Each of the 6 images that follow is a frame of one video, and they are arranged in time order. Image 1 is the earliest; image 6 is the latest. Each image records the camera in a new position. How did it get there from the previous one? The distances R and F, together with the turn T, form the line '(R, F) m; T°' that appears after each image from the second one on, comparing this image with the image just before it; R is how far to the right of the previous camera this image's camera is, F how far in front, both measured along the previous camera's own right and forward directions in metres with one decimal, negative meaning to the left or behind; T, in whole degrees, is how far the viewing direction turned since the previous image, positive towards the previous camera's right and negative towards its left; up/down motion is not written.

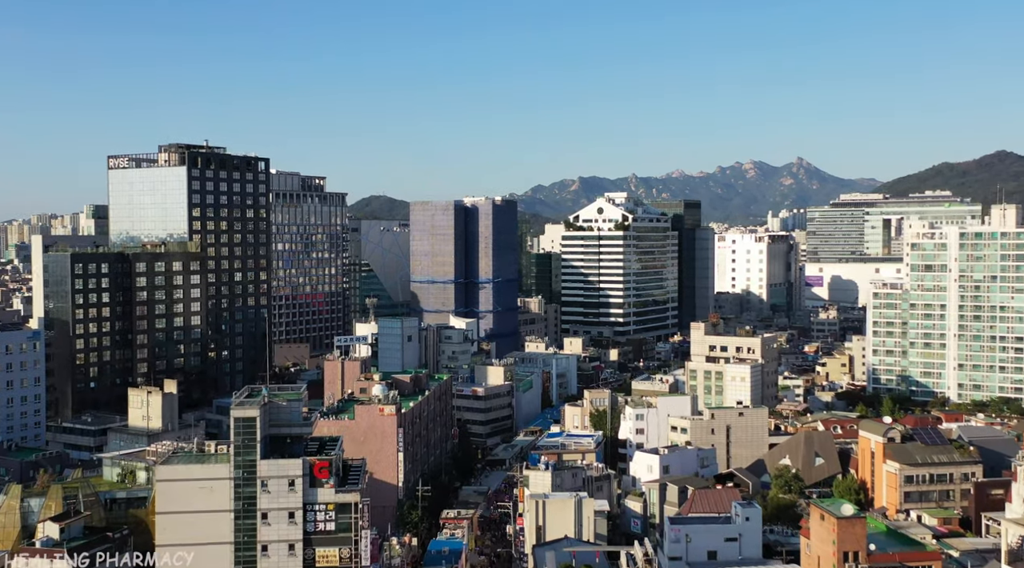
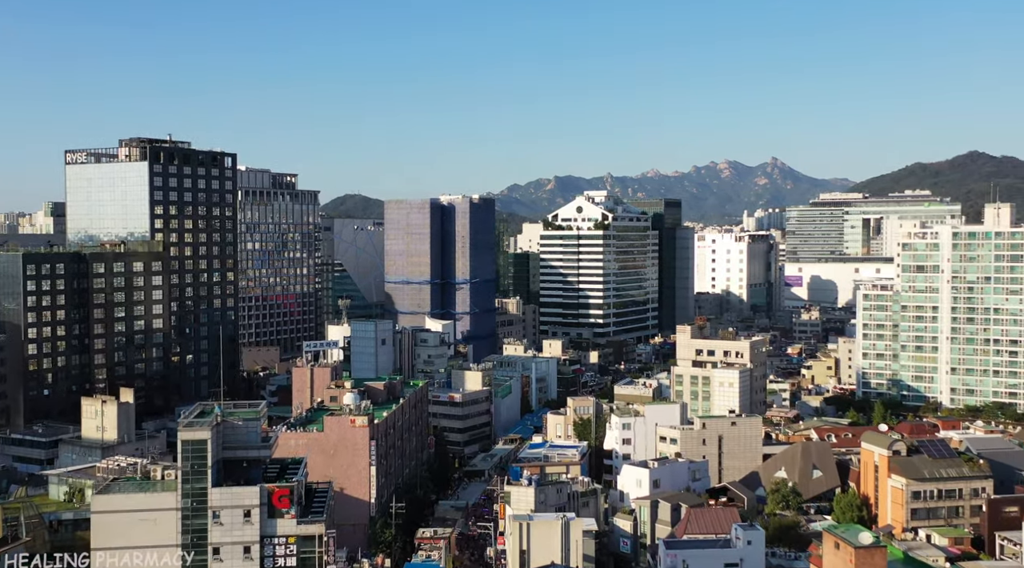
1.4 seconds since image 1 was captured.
(-0.2, +2.8) m; +1°
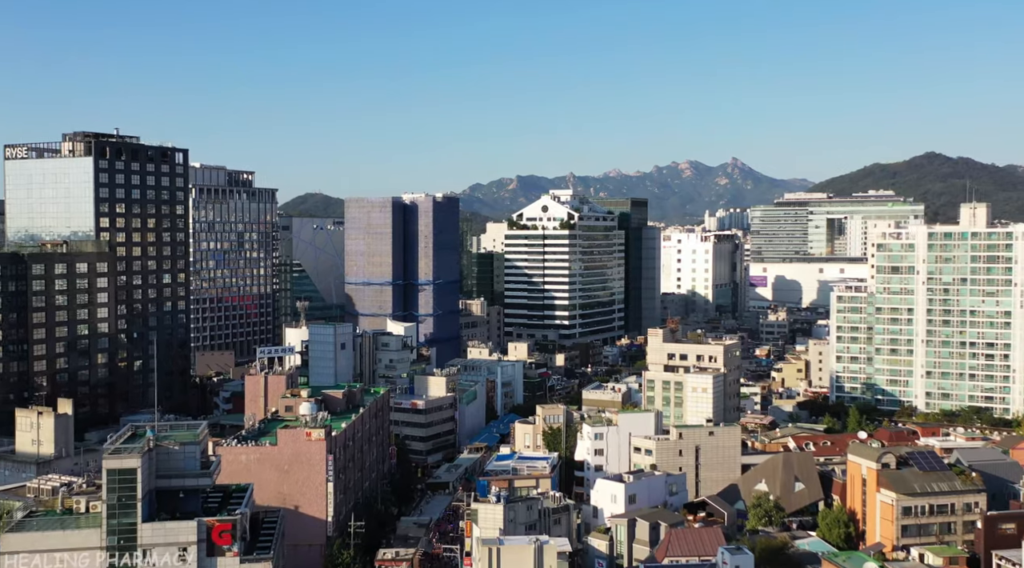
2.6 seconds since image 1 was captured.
(-0.2, +2.5) m; +2°
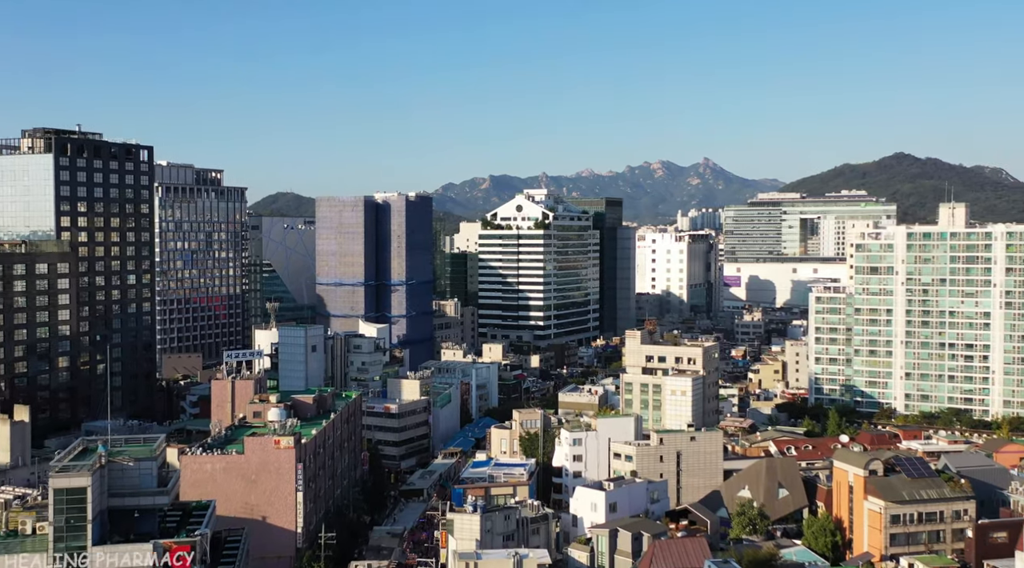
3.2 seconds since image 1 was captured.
(-0.1, +1.3) m; +2°
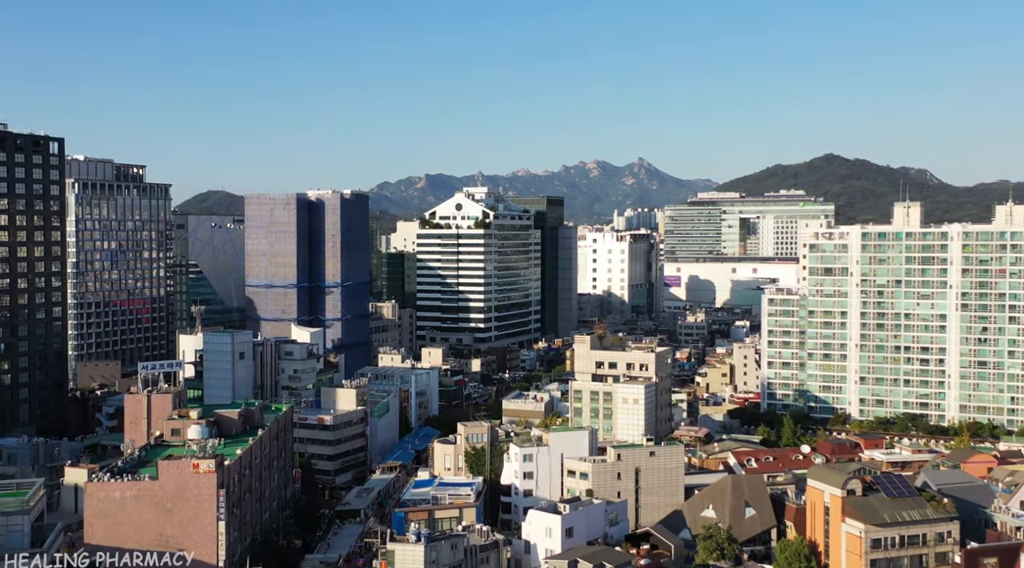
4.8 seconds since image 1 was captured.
(-0.4, +3.3) m; +4°
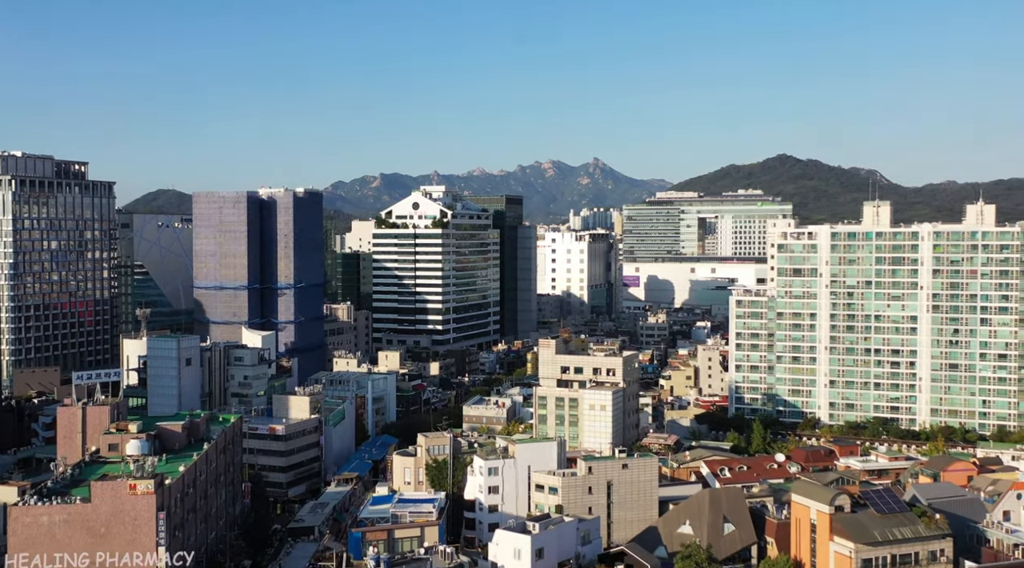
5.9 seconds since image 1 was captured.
(-0.3, +2.3) m; +3°
